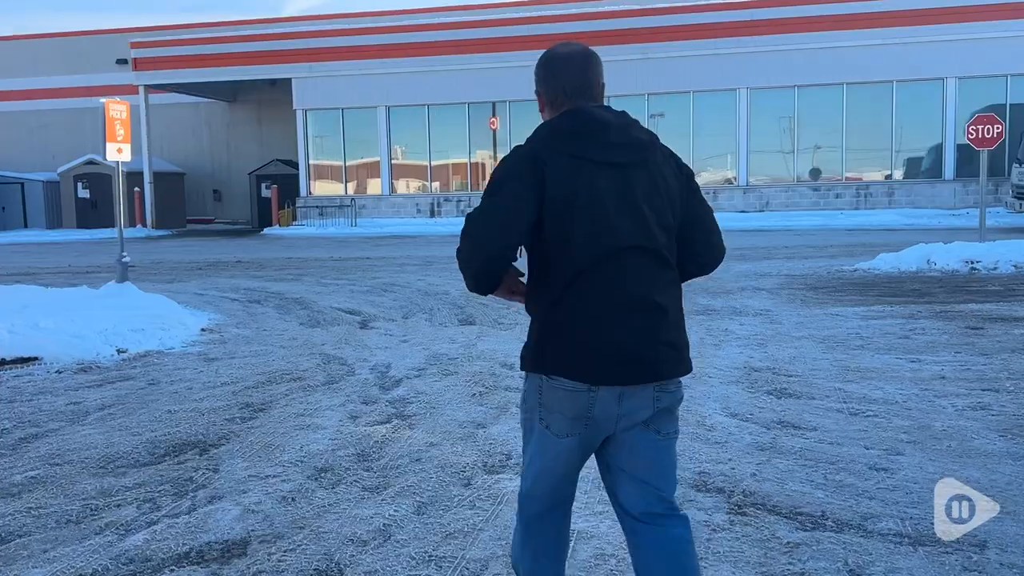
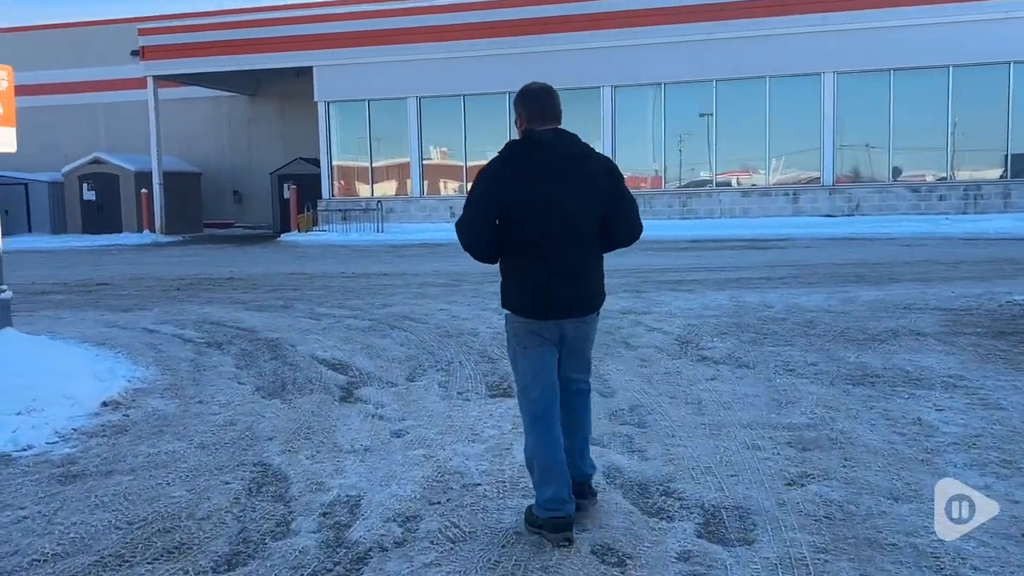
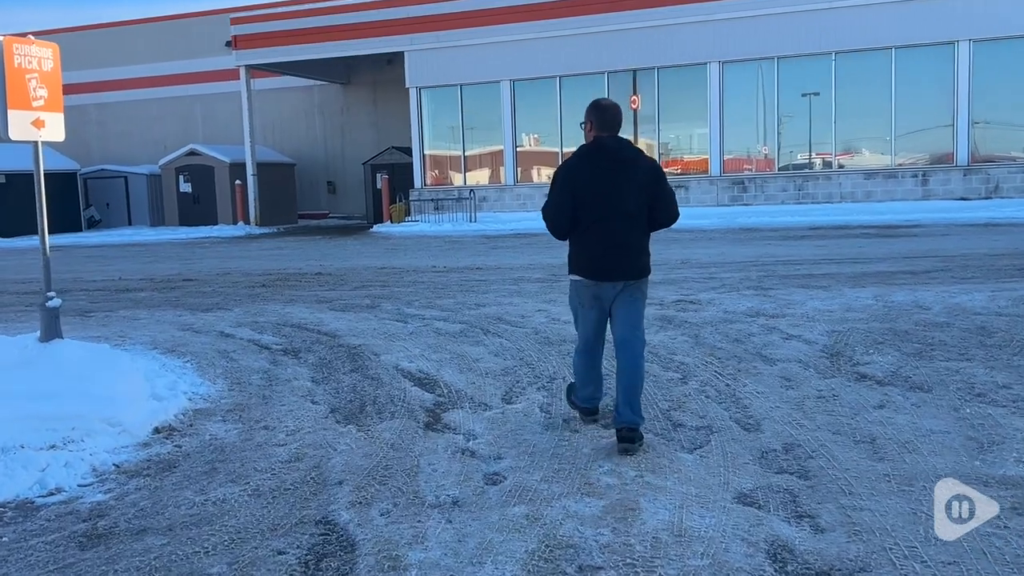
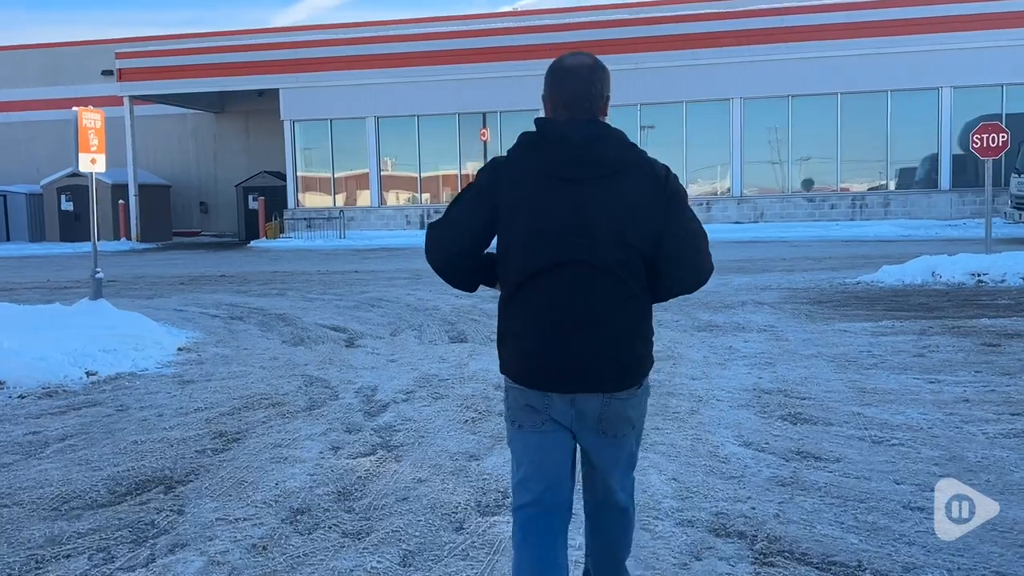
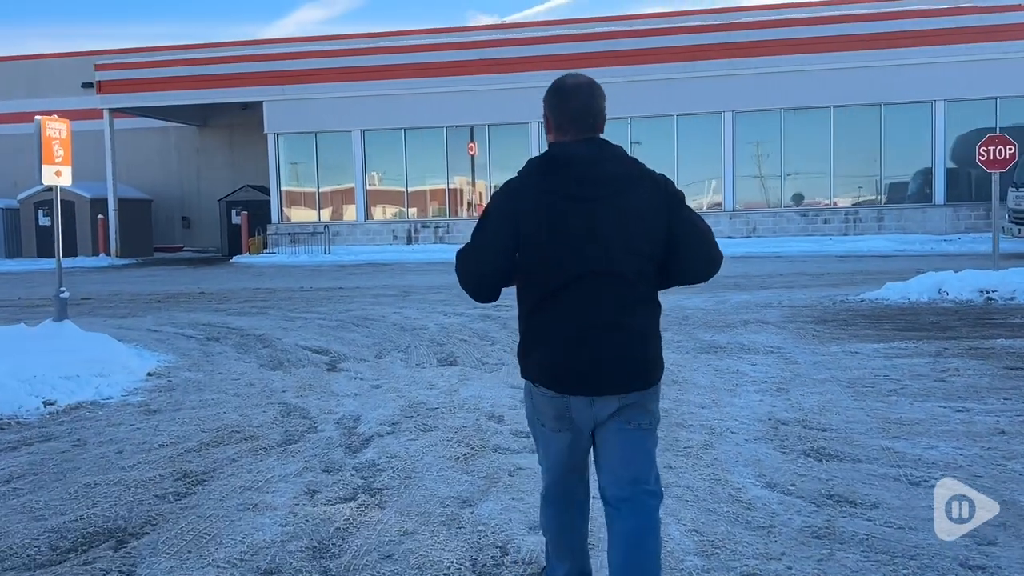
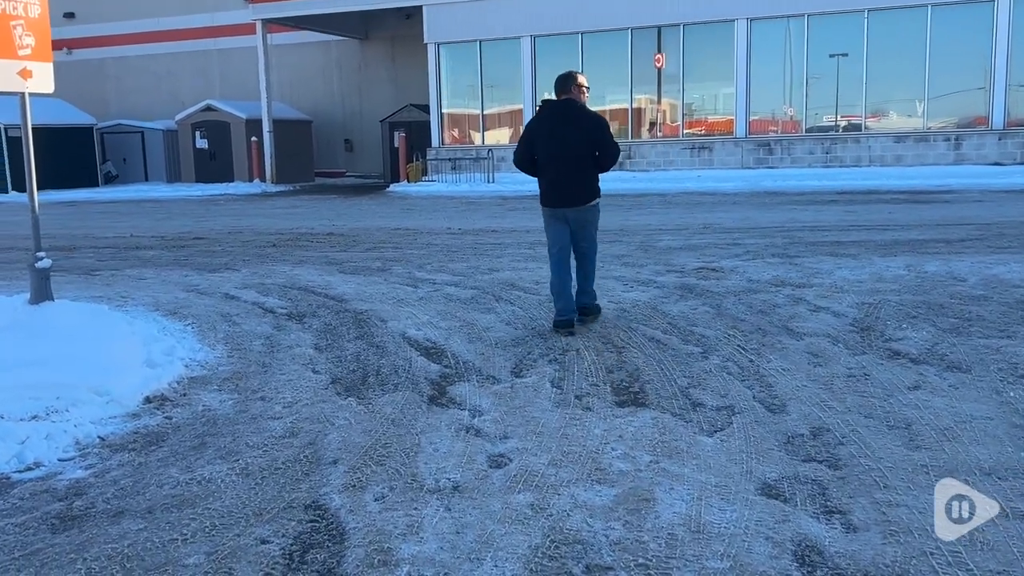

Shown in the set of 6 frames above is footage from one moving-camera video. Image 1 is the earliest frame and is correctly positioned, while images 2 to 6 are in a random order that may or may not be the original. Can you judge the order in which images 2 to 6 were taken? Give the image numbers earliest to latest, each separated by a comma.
4, 5, 2, 3, 6
